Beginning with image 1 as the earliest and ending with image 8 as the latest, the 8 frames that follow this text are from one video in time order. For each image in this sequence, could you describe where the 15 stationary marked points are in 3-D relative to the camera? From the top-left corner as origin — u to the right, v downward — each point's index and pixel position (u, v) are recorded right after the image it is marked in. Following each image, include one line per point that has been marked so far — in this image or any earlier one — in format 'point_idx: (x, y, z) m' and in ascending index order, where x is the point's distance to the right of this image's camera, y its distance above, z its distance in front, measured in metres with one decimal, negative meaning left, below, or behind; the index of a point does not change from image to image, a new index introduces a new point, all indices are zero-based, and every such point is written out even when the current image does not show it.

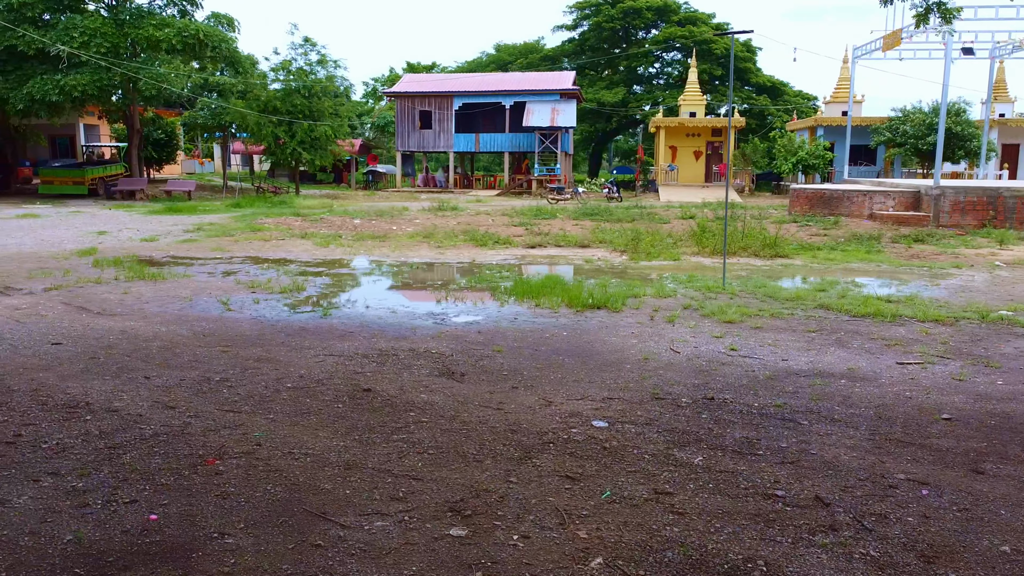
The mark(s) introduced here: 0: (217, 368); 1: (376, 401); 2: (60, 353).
0: (-2.9, -0.8, +5.3) m
1: (-1.2, -1.0, +4.6) m
2: (-4.8, -0.7, +5.7) m
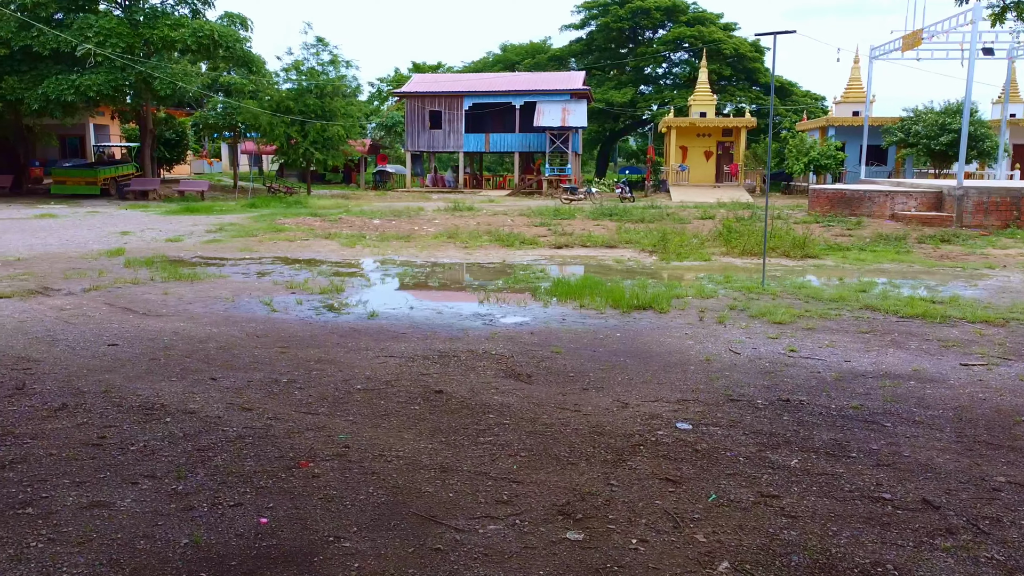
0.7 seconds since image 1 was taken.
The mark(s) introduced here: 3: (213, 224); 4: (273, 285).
0: (-2.3, -0.8, +5.3) m
1: (-0.5, -1.0, +4.6) m
2: (-4.2, -0.7, +5.7) m
3: (-9.1, +1.9, +16.4) m
4: (-4.0, 0.0, +8.9) m
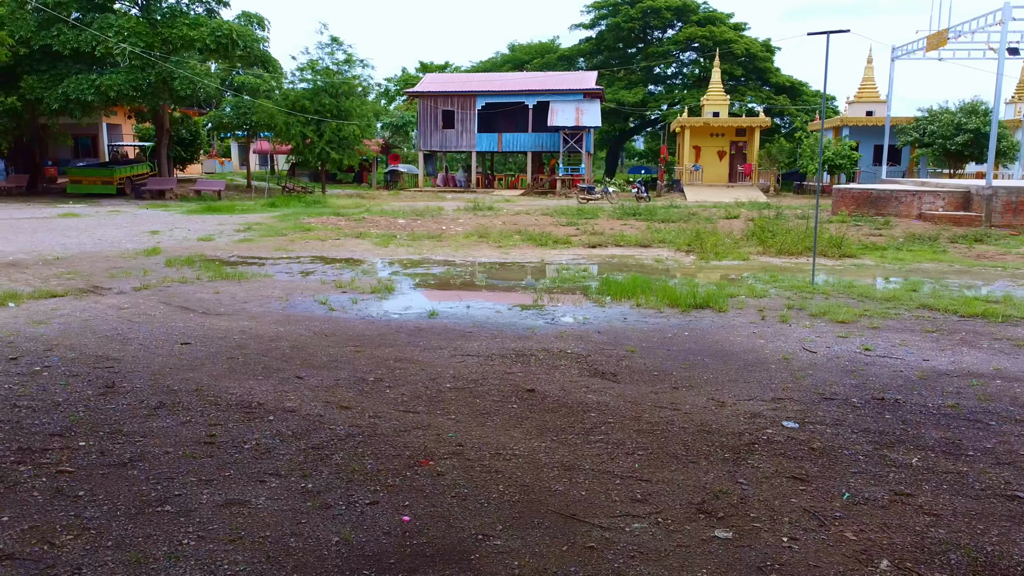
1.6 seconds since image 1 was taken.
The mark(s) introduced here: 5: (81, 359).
0: (-1.5, -0.8, +5.3) m
1: (+0.3, -1.0, +4.6) m
2: (-3.4, -0.7, +5.7) m
3: (-8.3, +2.0, +16.4) m
4: (-3.2, +0.1, +8.9) m
5: (-4.4, -0.7, +5.5) m
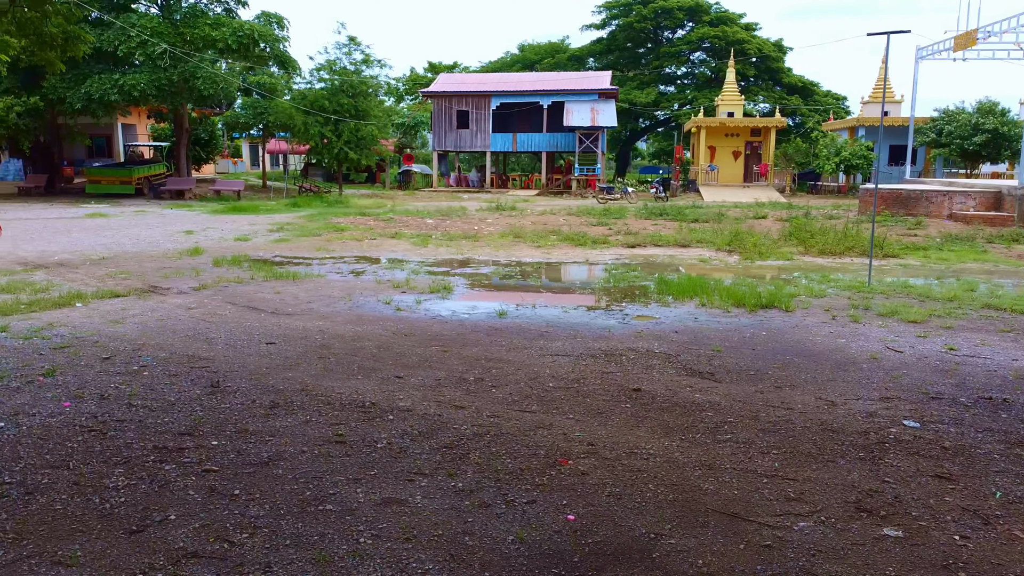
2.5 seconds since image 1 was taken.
0: (-0.5, -0.8, +5.3) m
1: (+1.2, -1.0, +4.6) m
2: (-2.4, -0.7, +5.7) m
3: (-7.4, +2.0, +16.4) m
4: (-2.2, +0.1, +8.9) m
5: (-3.5, -0.7, +5.5) m
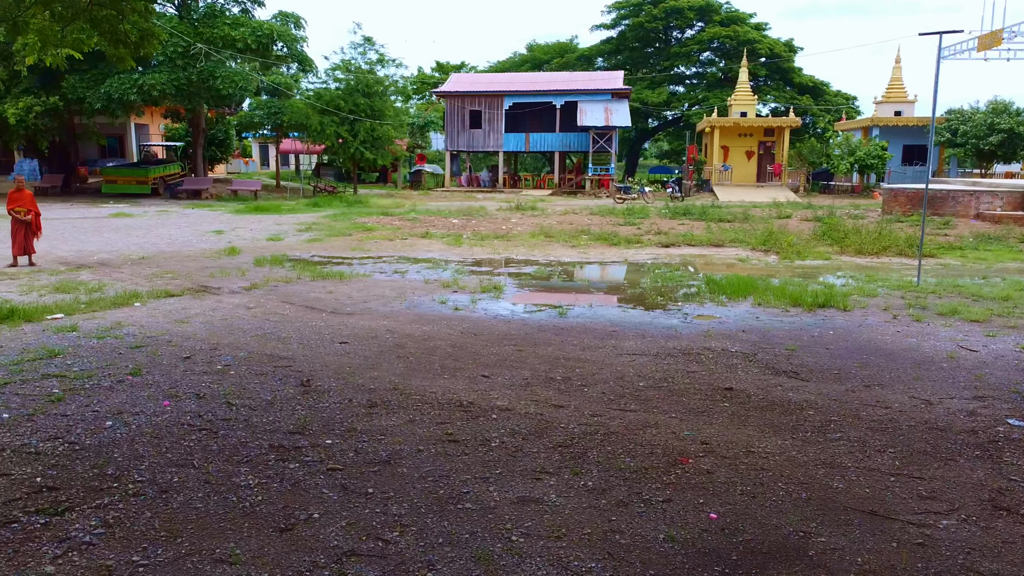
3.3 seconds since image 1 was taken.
0: (+0.3, -0.8, +5.3) m
1: (+2.1, -1.0, +4.6) m
2: (-1.6, -0.7, +5.7) m
3: (-6.6, +2.0, +16.4) m
4: (-1.4, +0.1, +9.0) m
5: (-2.7, -0.7, +5.5) m
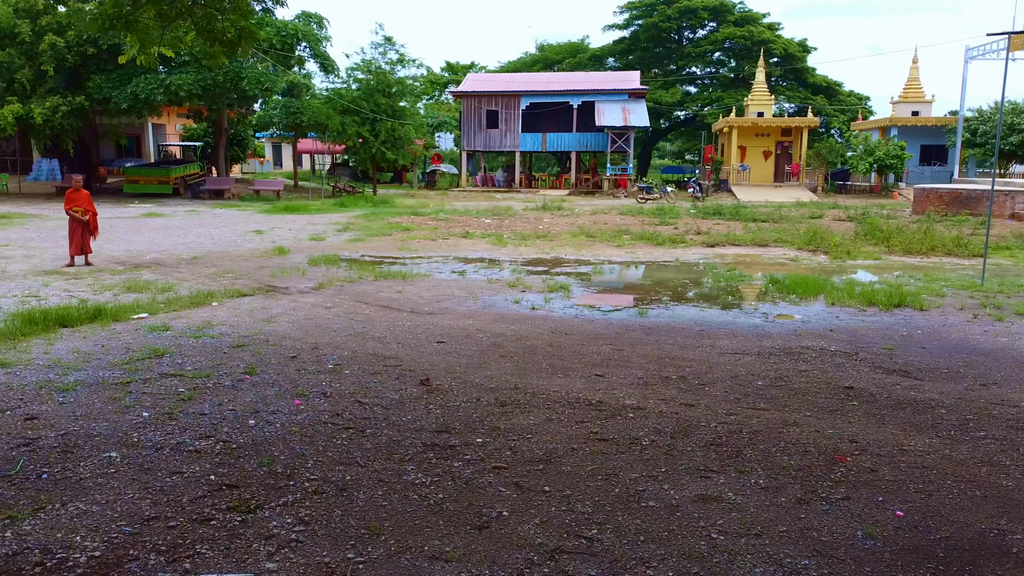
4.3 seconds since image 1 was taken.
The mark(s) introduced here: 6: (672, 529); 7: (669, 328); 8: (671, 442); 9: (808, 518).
0: (+1.4, -0.8, +5.3) m
1: (+3.1, -0.9, +4.6) m
2: (-0.5, -0.7, +5.7) m
3: (-5.5, +2.0, +16.4) m
4: (-0.3, +0.1, +9.0) m
5: (-1.6, -0.7, +5.5) m
6: (+0.9, -1.3, +3.0) m
7: (+1.9, -0.5, +6.7) m
8: (+1.1, -1.1, +3.9) m
9: (+1.7, -1.3, +3.1) m
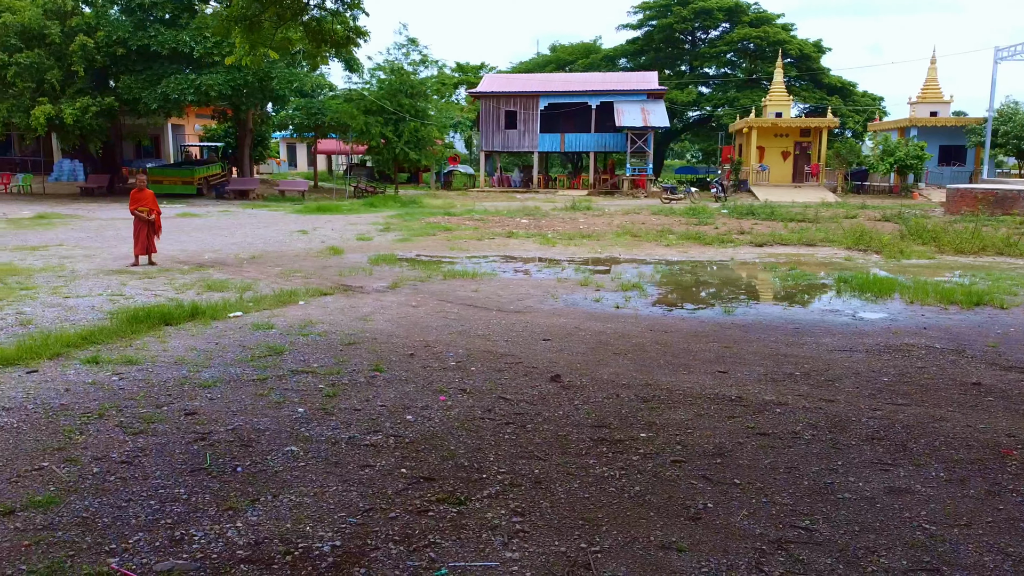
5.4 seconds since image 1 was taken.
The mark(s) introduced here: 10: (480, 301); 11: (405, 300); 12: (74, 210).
0: (+2.6, -0.8, +5.4) m
1: (+4.3, -0.9, +4.6) m
2: (+0.7, -0.7, +5.8) m
3: (-4.3, +2.0, +16.5) m
4: (+0.9, +0.1, +9.0) m
5: (-0.4, -0.7, +5.6) m
6: (+2.1, -1.3, +3.0) m
7: (+3.1, -0.5, +6.8) m
8: (+2.3, -1.1, +3.9) m
9: (+2.9, -1.3, +3.1) m
10: (-0.5, -0.2, +7.9) m
11: (-1.6, -0.2, +7.9) m
12: (-15.5, +2.7, +19.0) m
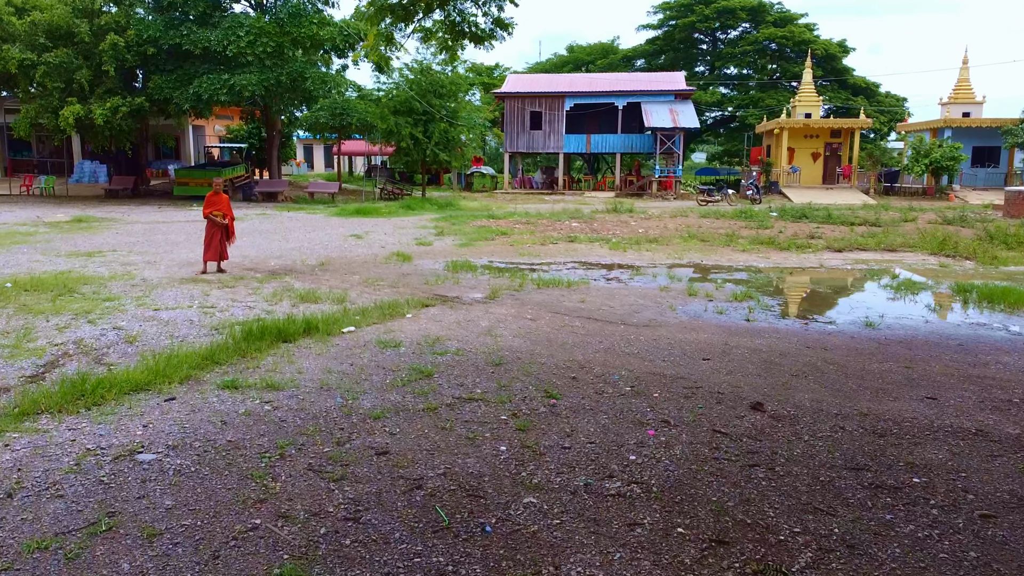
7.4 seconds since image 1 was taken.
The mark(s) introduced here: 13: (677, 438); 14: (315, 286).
0: (+4.2, -0.9, +4.9) m
1: (+5.9, -1.1, +4.1) m
2: (+2.3, -0.8, +5.3) m
3: (-2.7, +1.8, +16.0) m
4: (+2.5, -0.1, +8.5) m
5: (+1.2, -0.8, +5.1) m
6: (+3.7, -1.5, +2.5) m
7: (+4.7, -0.6, +6.3) m
8: (+4.0, -1.2, +3.4) m
9: (+4.5, -1.4, +2.6) m
10: (+1.1, -0.3, +7.4) m
11: (0.0, -0.3, +7.4) m
12: (-13.9, +2.6, +18.5) m
13: (+1.2, -1.1, +3.9) m
14: (-3.2, 0.0, +8.7) m
